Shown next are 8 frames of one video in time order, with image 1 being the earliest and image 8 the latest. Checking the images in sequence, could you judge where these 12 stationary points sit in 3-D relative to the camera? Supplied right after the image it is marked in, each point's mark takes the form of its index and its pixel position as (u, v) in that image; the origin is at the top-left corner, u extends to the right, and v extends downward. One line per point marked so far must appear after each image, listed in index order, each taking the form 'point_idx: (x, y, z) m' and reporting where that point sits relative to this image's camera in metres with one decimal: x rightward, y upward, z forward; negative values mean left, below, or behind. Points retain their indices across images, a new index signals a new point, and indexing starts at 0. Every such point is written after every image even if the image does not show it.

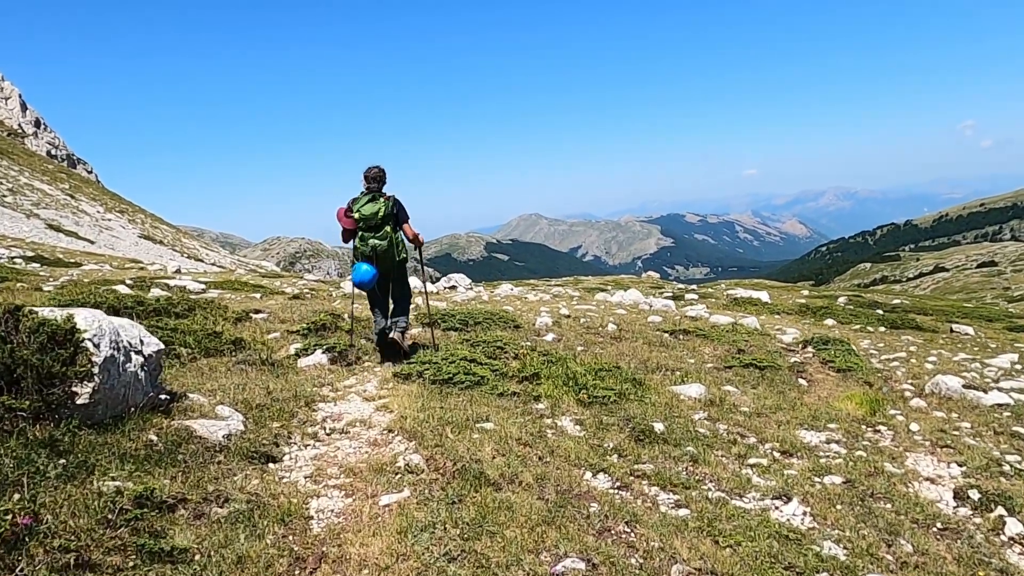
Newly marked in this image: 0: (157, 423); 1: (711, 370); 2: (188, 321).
0: (-3.2, -1.2, +6.8) m
1: (+4.0, -1.6, +15.2) m
2: (-6.1, -0.6, +14.2) m
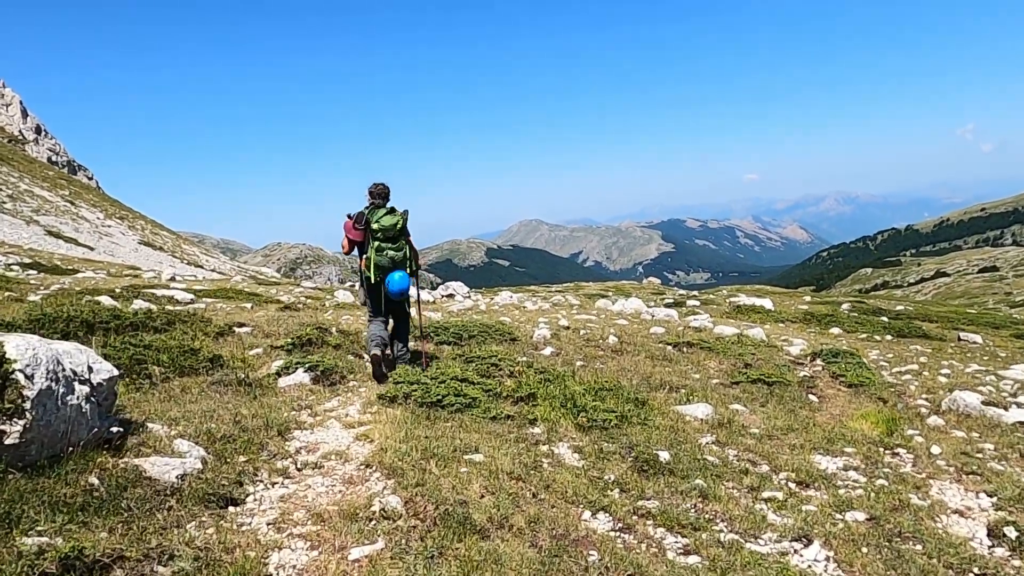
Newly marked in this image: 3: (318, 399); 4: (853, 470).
0: (-3.3, -1.4, +6.1) m
1: (+3.9, -1.9, +14.5) m
2: (-6.2, -0.9, +13.5) m
3: (-2.6, -1.5, +10.2) m
4: (+4.5, -2.4, +9.8) m
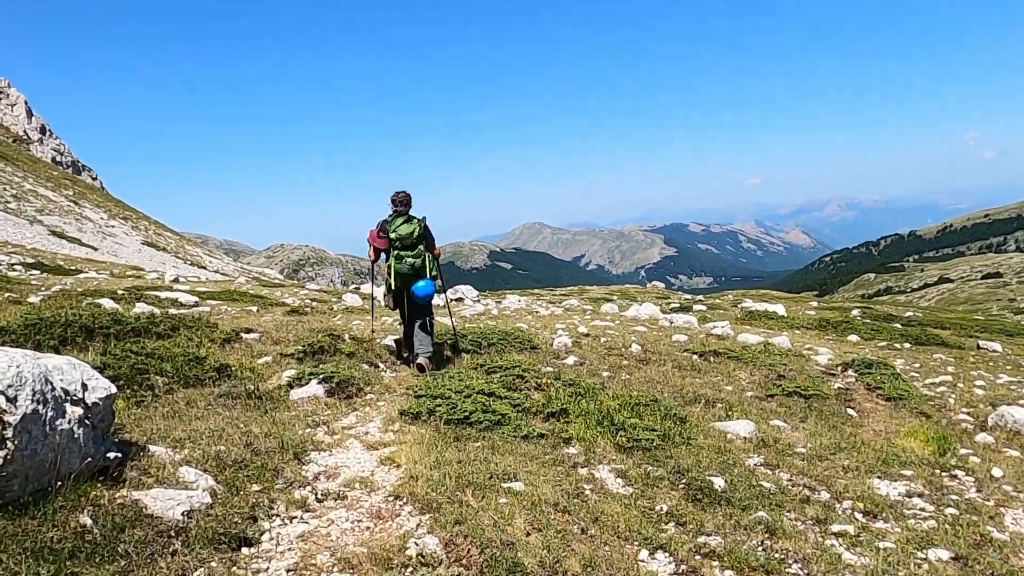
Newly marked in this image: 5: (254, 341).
0: (-2.9, -1.5, +5.3) m
1: (+4.3, -2.0, +13.6) m
2: (-5.8, -0.9, +12.7) m
3: (-2.2, -1.6, +9.4) m
4: (+4.9, -2.5, +9.0) m
5: (-4.8, -1.0, +14.0) m
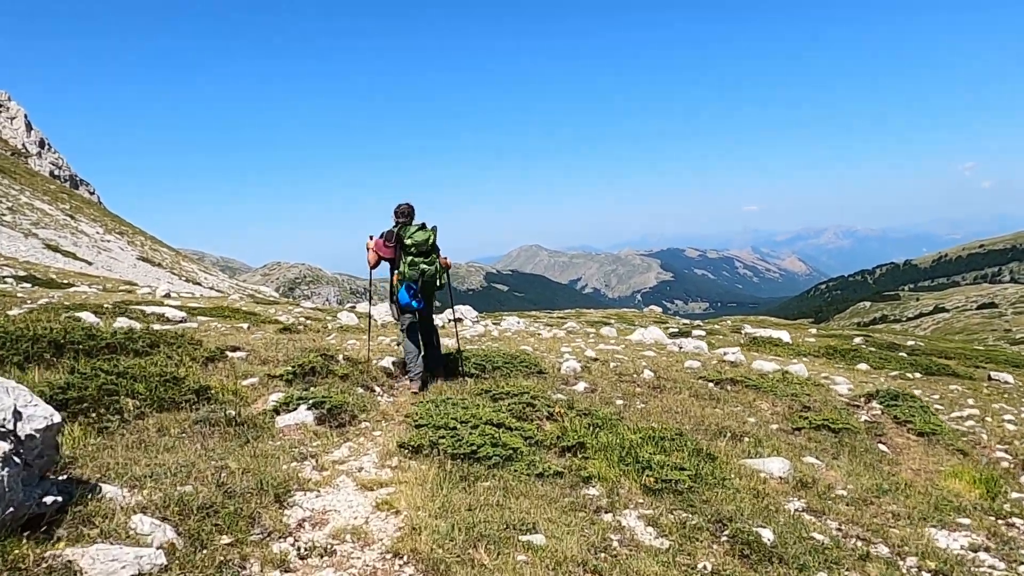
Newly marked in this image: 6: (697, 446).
0: (-2.7, -1.5, +4.2) m
1: (+4.5, -2.4, +12.6) m
2: (-5.6, -1.1, +11.7) m
3: (-2.1, -1.8, +8.3) m
4: (+5.0, -2.8, +7.9) m
5: (-4.7, -1.3, +13.0) m
6: (+2.5, -2.1, +10.0) m
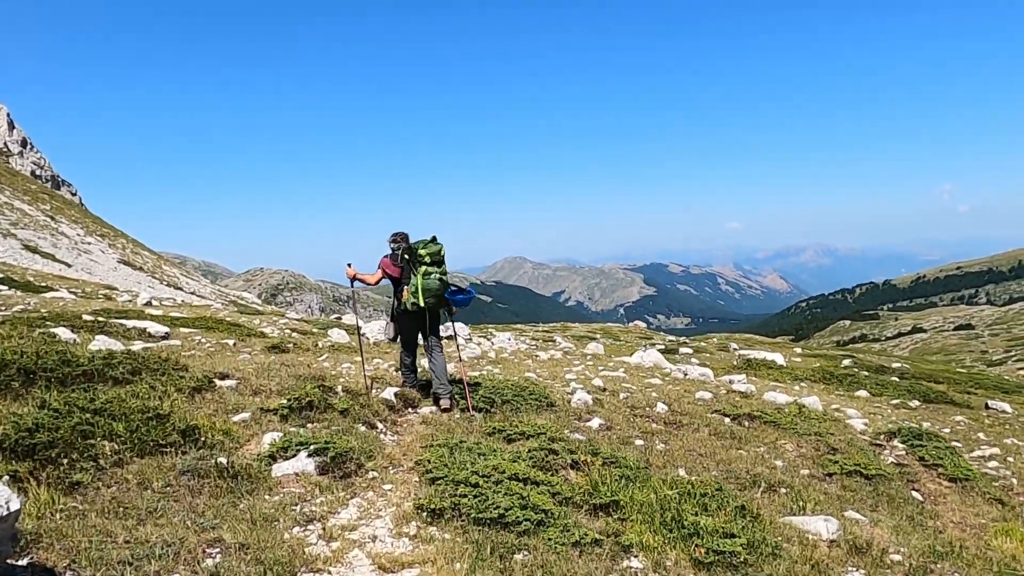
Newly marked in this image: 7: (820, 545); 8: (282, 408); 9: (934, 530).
0: (-2.3, -1.8, +3.2) m
1: (+4.7, -3.0, +11.7) m
2: (-5.4, -1.4, +10.6) m
3: (-1.8, -2.1, +7.3) m
4: (+5.3, -3.3, +7.0) m
5: (-4.5, -1.6, +11.9) m
6: (+2.7, -2.6, +9.1) m
7: (+3.5, -2.9, +8.4) m
8: (-3.4, -1.8, +11.1) m
9: (+5.9, -3.4, +10.6) m
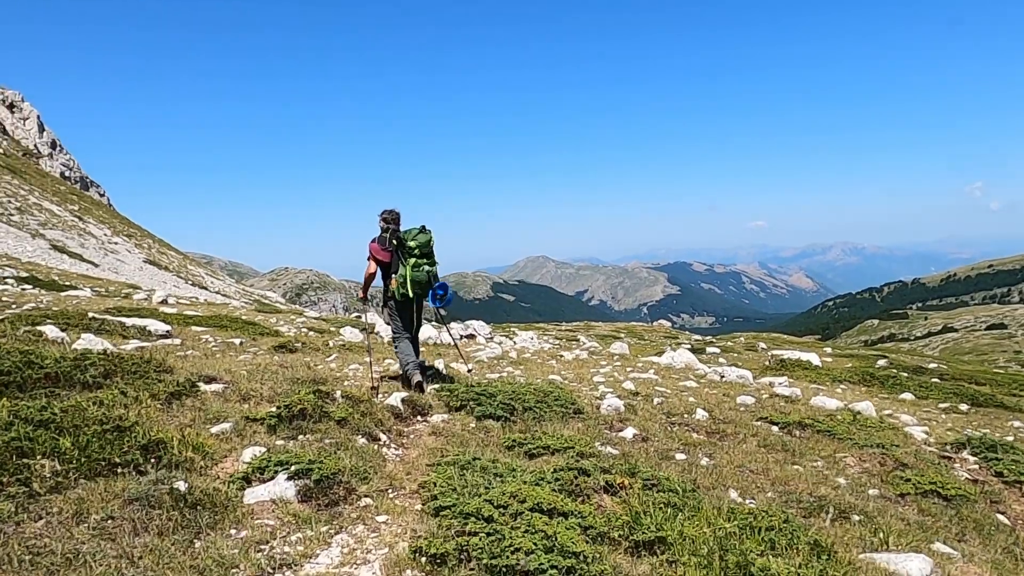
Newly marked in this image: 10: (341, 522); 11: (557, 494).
0: (-2.3, -1.7, +1.7) m
1: (+5.0, -2.9, +10.0) m
2: (-5.1, -1.3, +9.2) m
3: (-1.6, -2.0, +5.8) m
4: (+5.4, -3.2, +5.4) m
5: (-4.2, -1.5, +10.5) m
6: (+3.0, -2.5, +7.5) m
7: (+3.7, -2.8, +6.8) m
8: (-3.1, -1.6, +9.6) m
9: (+6.2, -3.3, +8.9) m
10: (-1.4, -2.0, +6.5) m
11: (+0.5, -2.0, +7.4) m
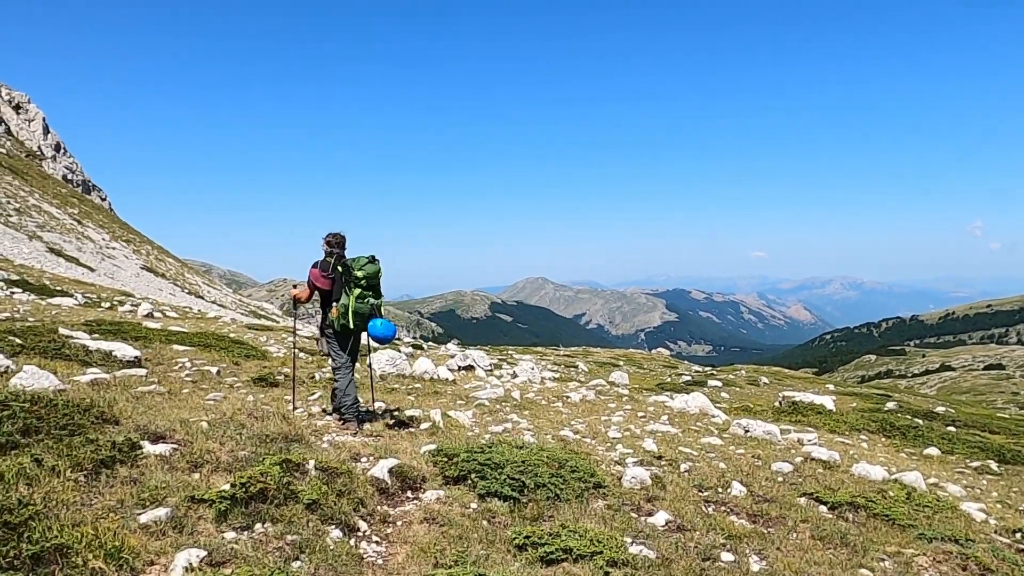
0: (-2.1, -2.0, -0.3) m
1: (+5.0, -3.7, +8.0) m
2: (-4.9, -1.7, +7.2) m
3: (-1.5, -2.5, +3.9) m
4: (+5.5, -3.9, +3.4) m
5: (-4.0, -2.0, +8.5) m
6: (+3.1, -3.2, +5.5) m
7: (+3.8, -3.4, +4.8) m
8: (-3.0, -2.1, +7.7) m
9: (+6.3, -4.1, +6.9) m
10: (-1.3, -2.5, +4.5) m
11: (+0.6, -2.6, +5.5) m
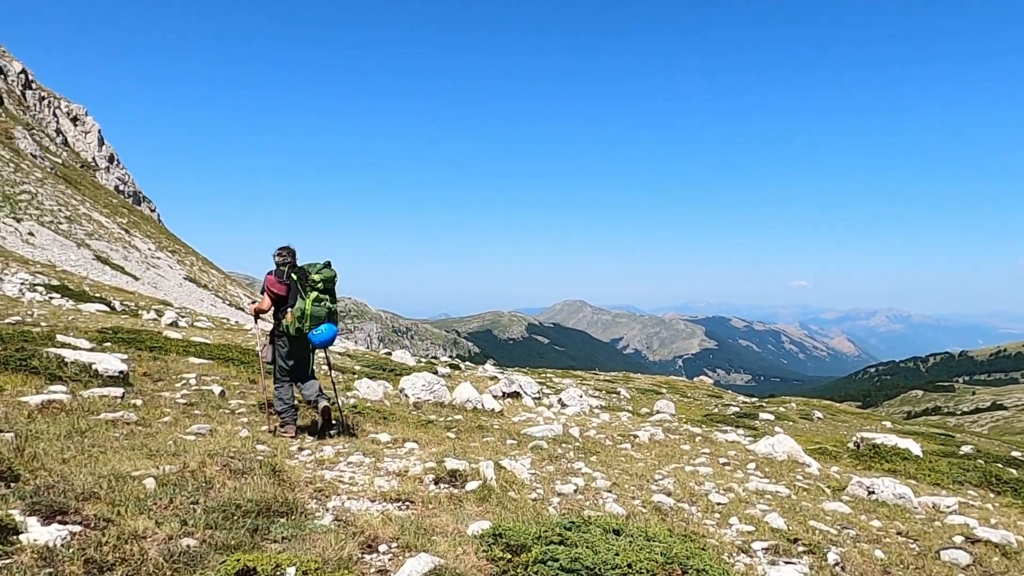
0: (-1.8, -1.7, -3.8) m
1: (+5.7, -3.8, +4.1) m
2: (-4.2, -1.5, +3.8) m
3: (-0.9, -2.3, +0.3) m
4: (+6.0, -3.9, -0.6) m
5: (-3.2, -1.8, +5.1) m
6: (+3.7, -3.1, +1.6) m
7: (+4.3, -3.4, +0.9) m
8: (-2.2, -2.0, +4.2) m
9: (+6.9, -4.2, +2.8) m
10: (-0.7, -2.3, +0.9) m
11: (+1.2, -2.5, +1.8) m
